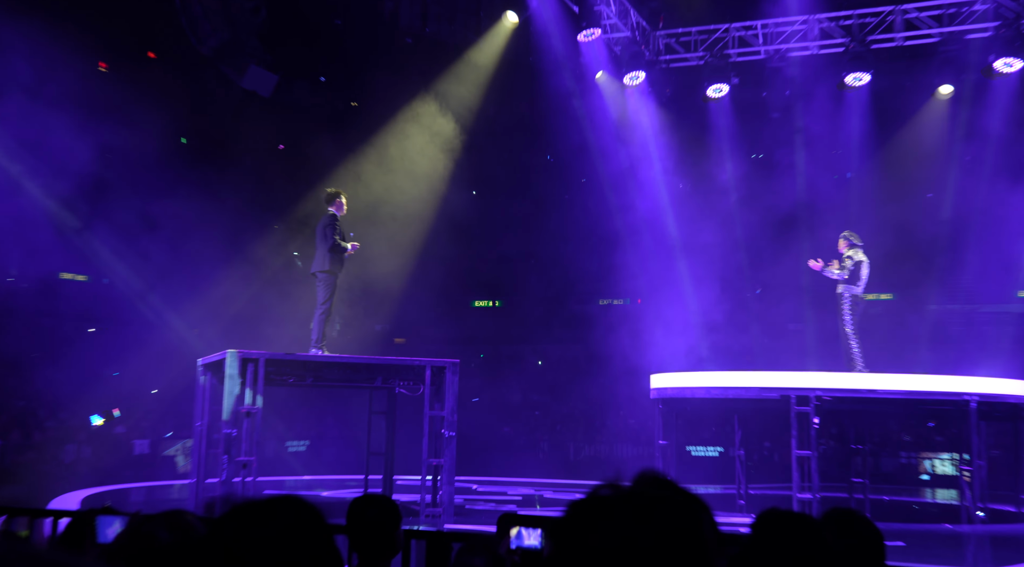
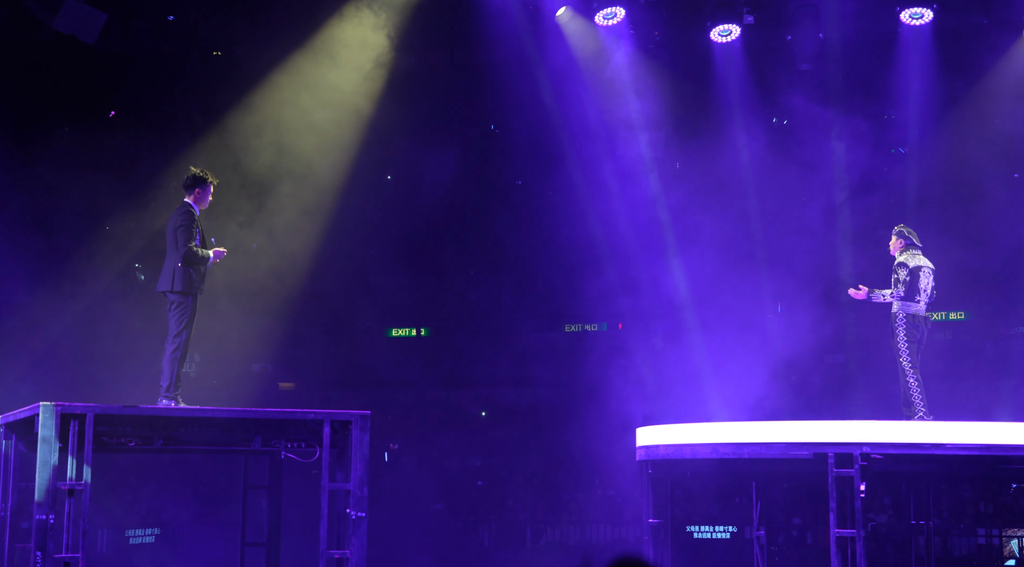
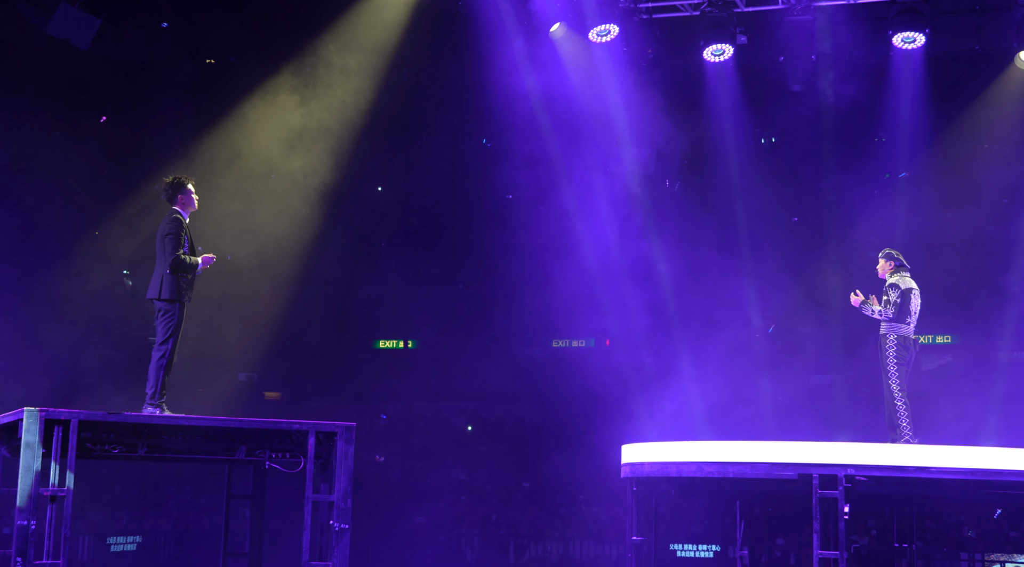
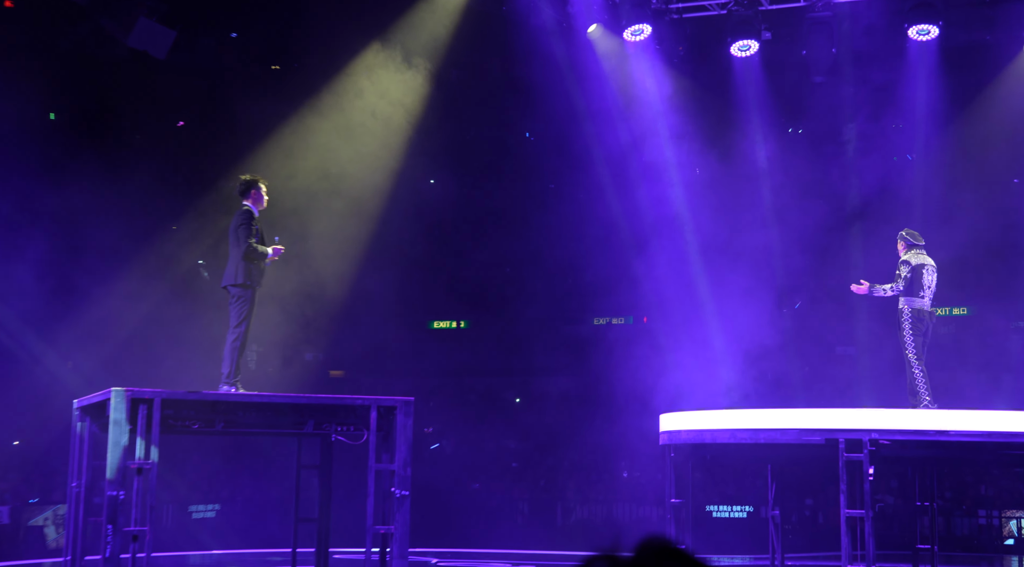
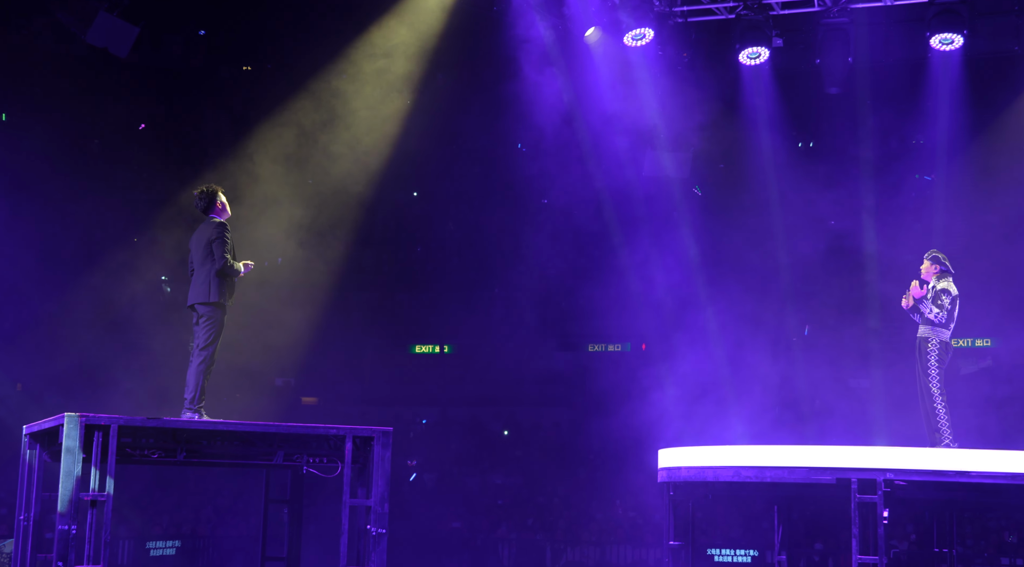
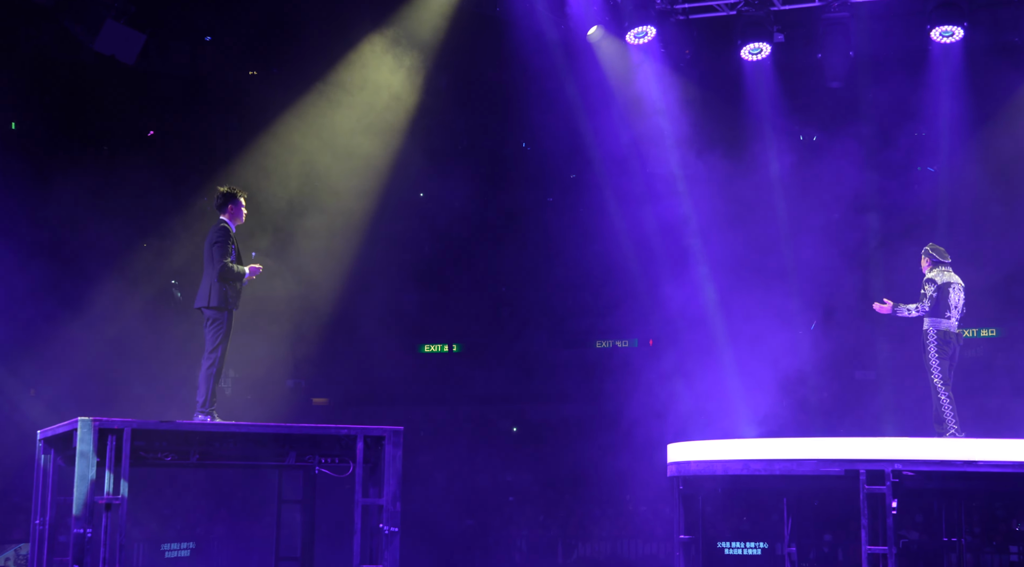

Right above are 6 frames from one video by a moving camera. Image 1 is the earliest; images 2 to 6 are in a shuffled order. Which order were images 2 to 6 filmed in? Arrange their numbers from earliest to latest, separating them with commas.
4, 6, 2, 5, 3
